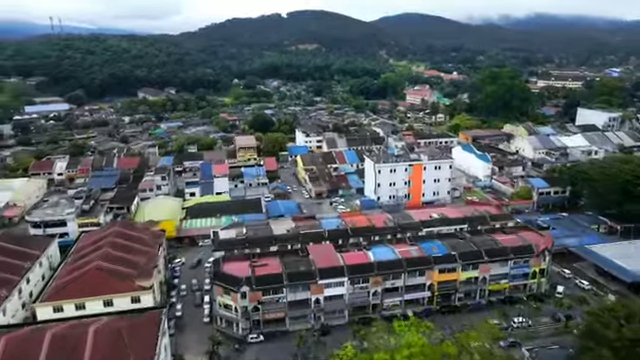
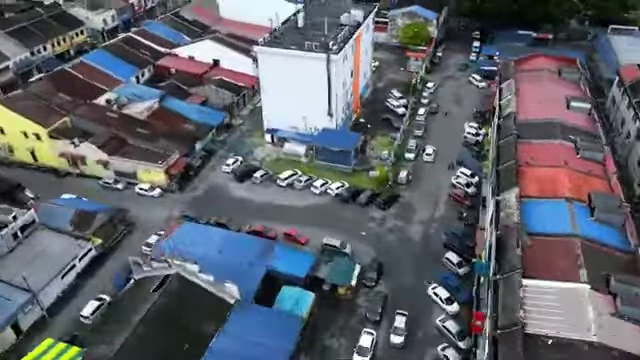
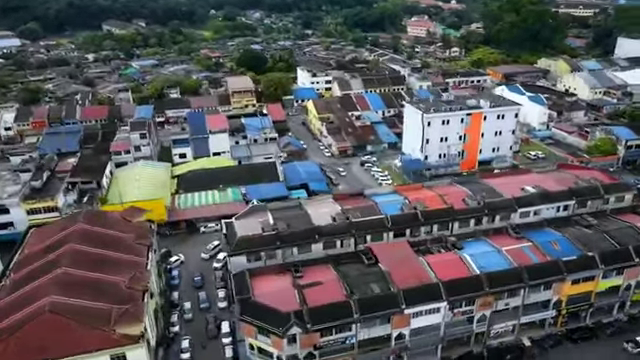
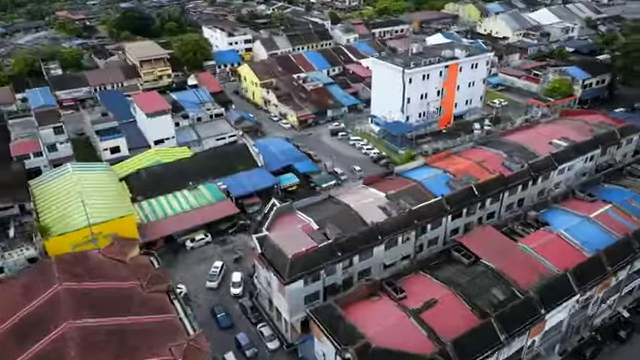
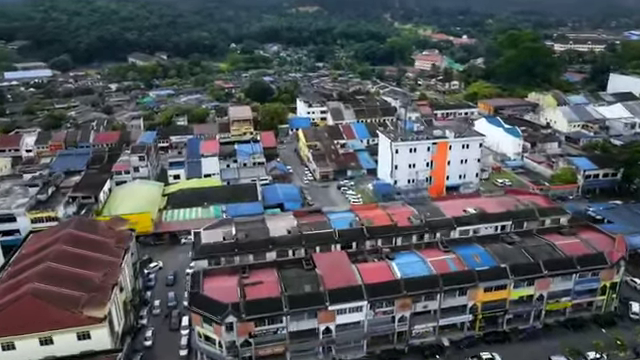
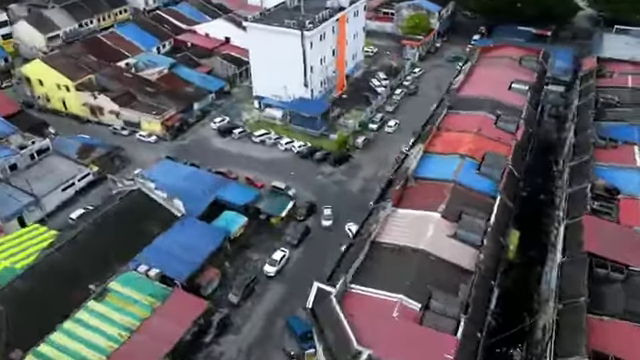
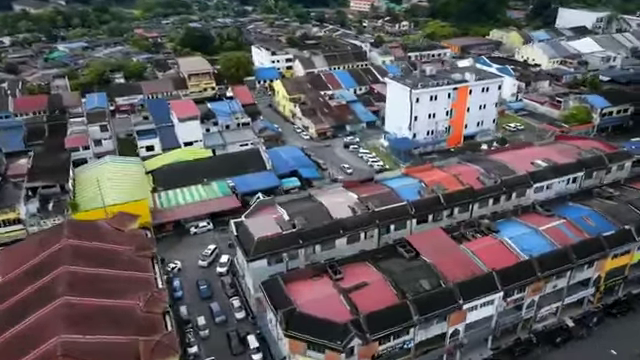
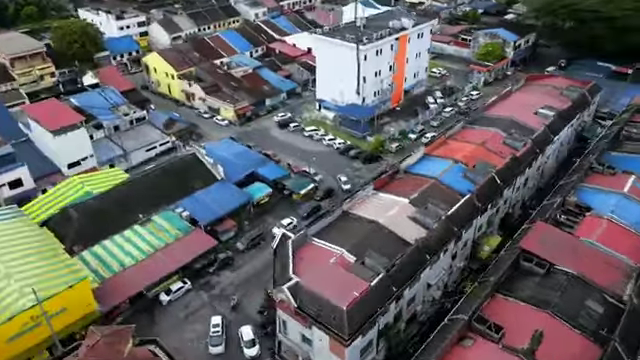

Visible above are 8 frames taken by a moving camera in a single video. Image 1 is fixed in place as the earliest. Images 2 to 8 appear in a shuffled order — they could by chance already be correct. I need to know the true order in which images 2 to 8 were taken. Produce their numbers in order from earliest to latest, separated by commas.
5, 3, 7, 4, 8, 6, 2
